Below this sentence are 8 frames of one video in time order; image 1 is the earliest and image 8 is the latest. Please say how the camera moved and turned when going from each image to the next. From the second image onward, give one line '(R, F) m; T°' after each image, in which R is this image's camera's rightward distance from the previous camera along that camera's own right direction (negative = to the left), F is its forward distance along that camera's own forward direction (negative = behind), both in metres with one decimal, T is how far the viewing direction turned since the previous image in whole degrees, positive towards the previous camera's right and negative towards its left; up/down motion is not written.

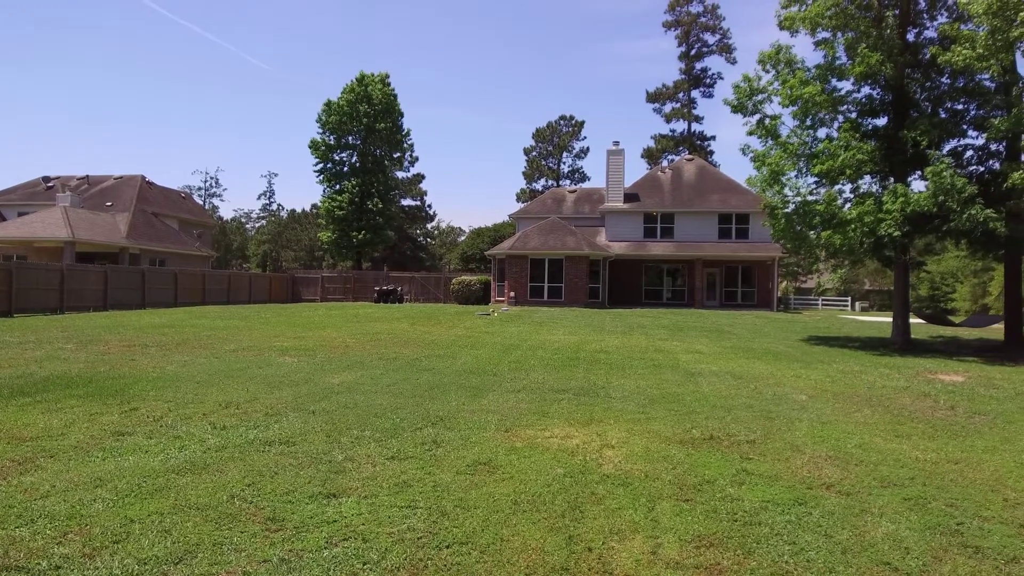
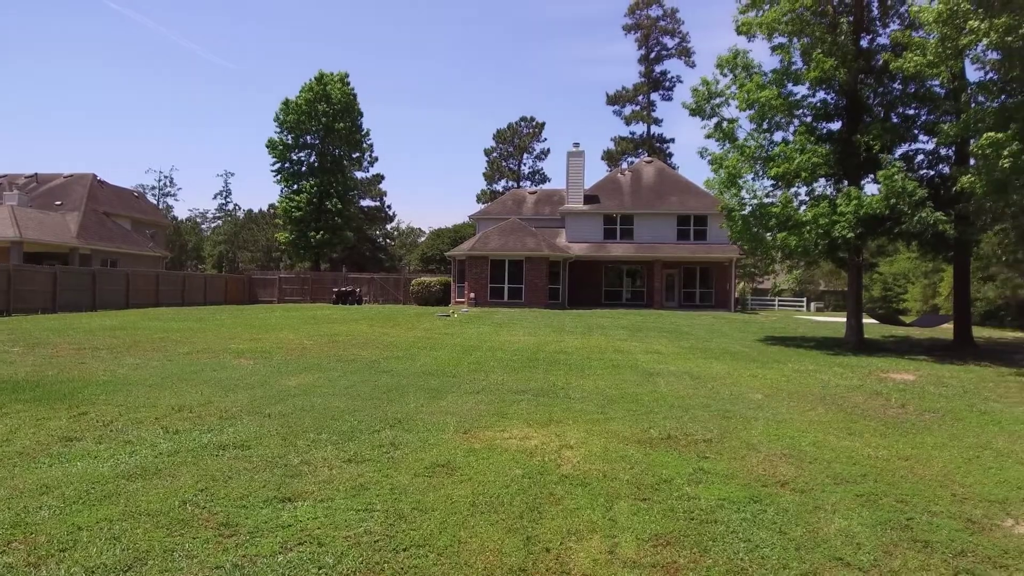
(0.0, +0.1) m; +3°
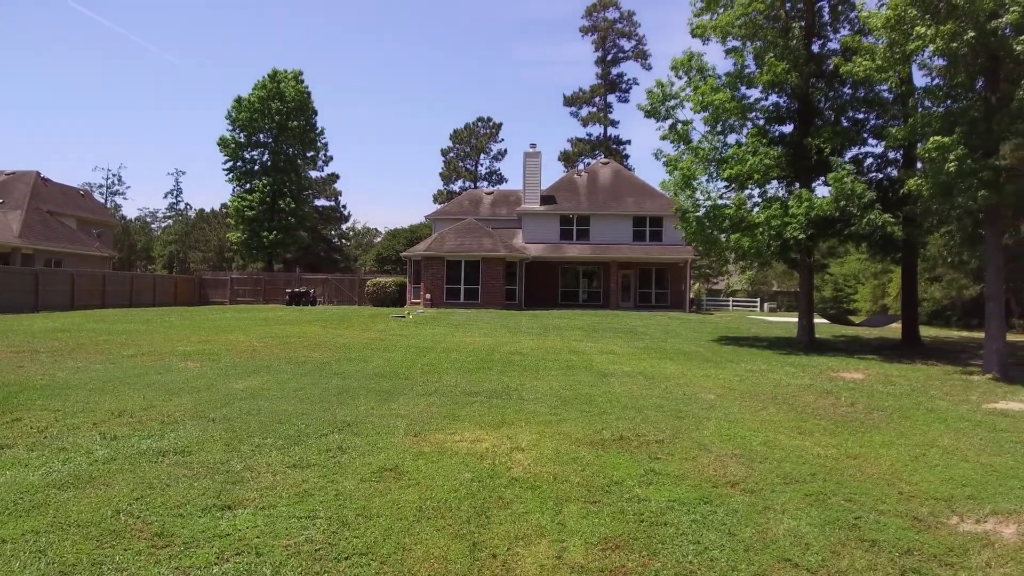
(+0.1, +0.1) m; +3°
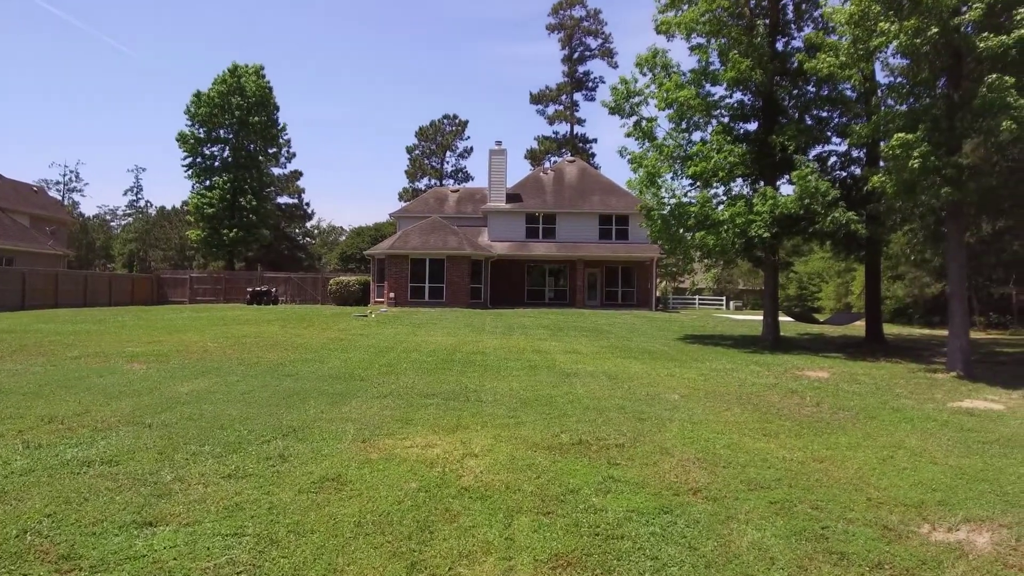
(+0.1, +0.4) m; +3°
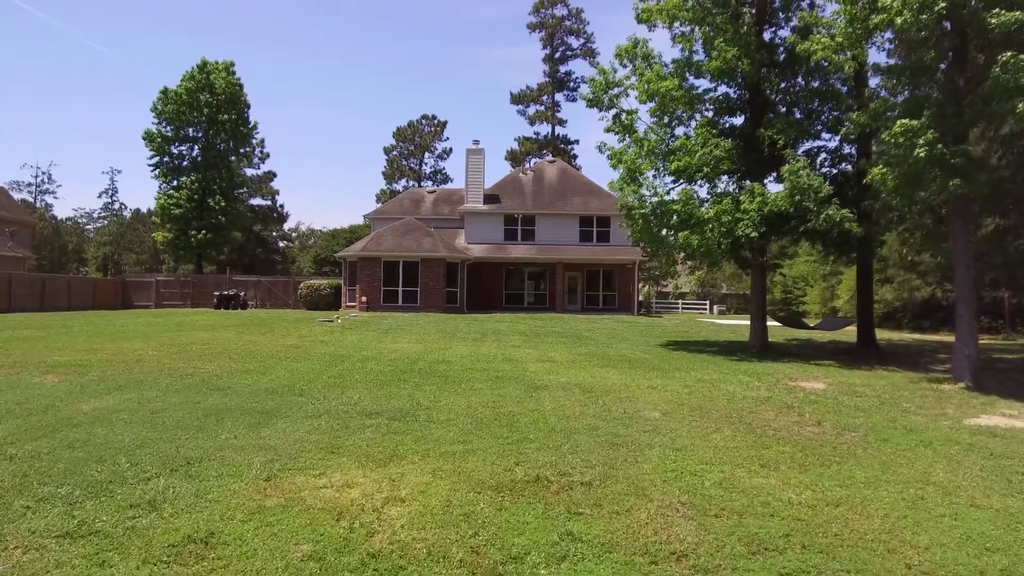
(+0.3, +1.3) m; +1°
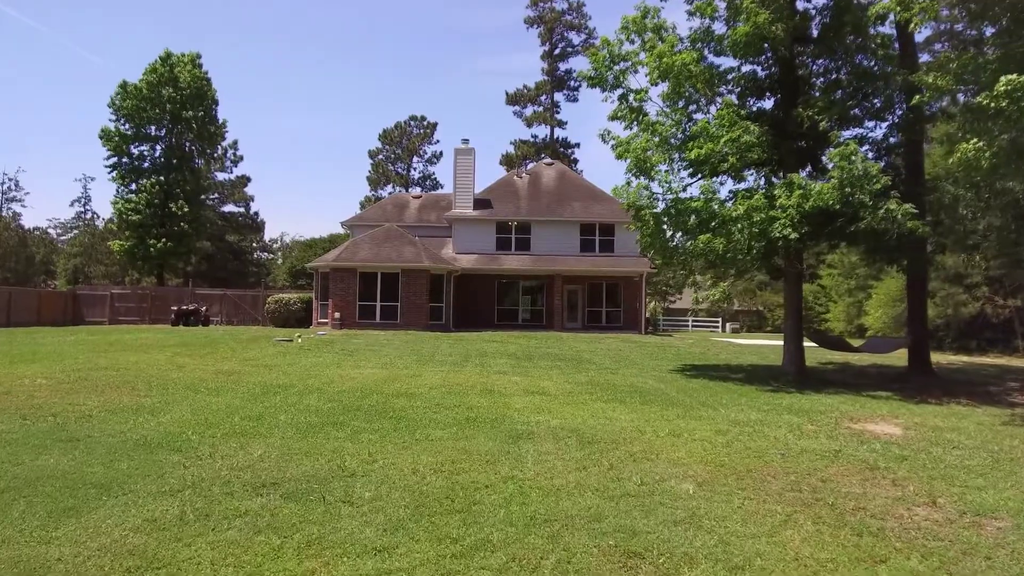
(+0.2, +3.1) m; 0°
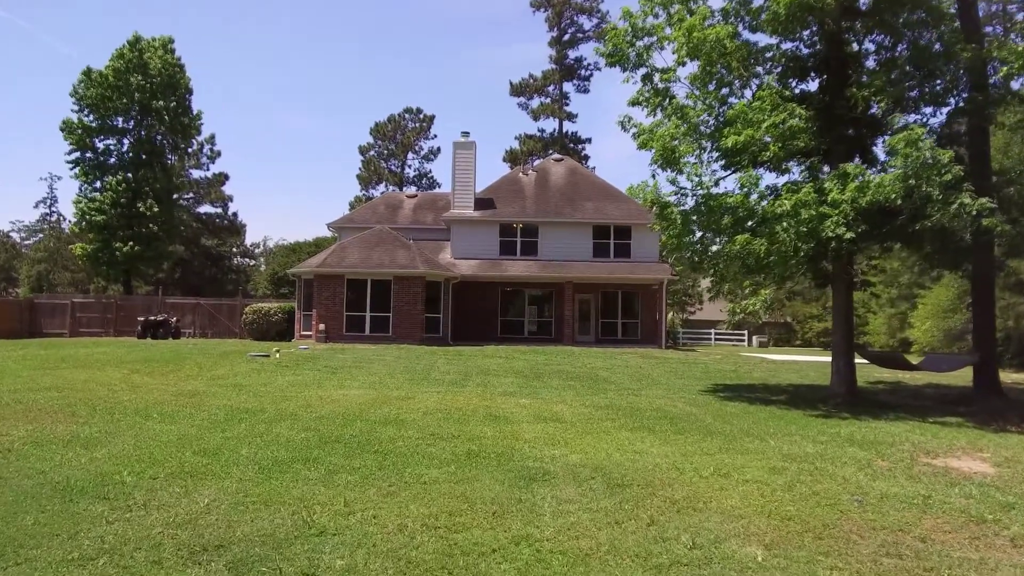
(-0.1, +1.9) m; 0°
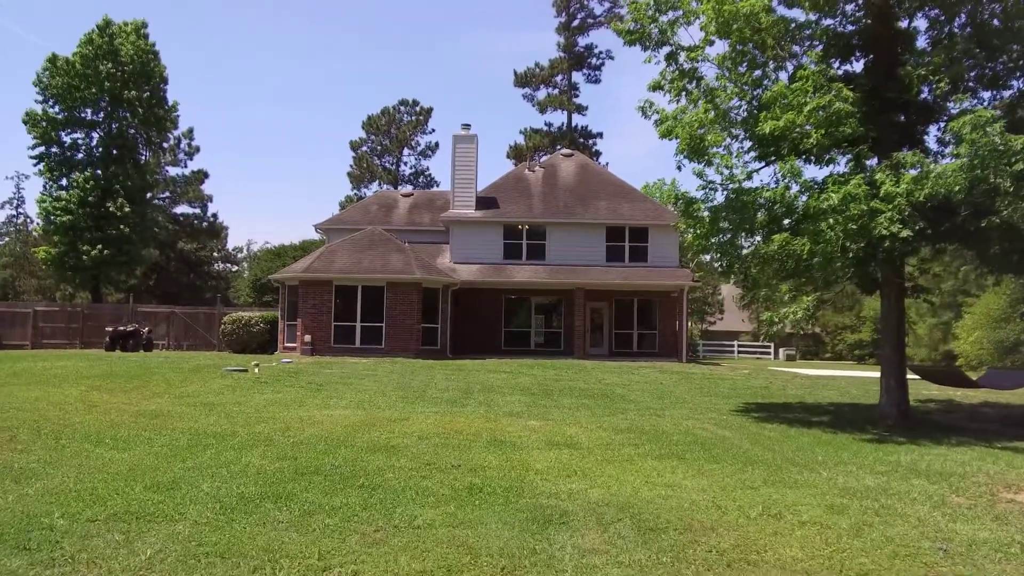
(-0.1, +1.4) m; 0°
